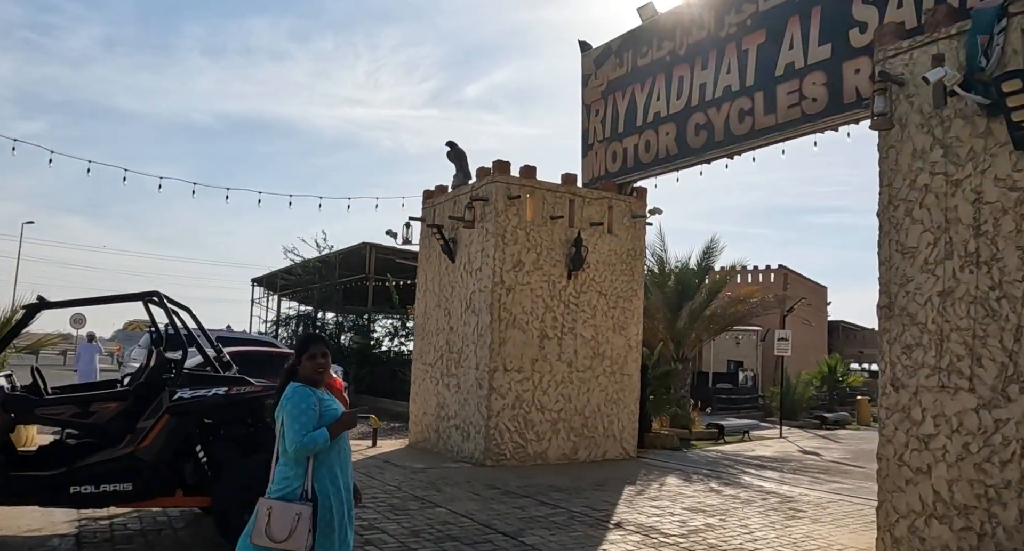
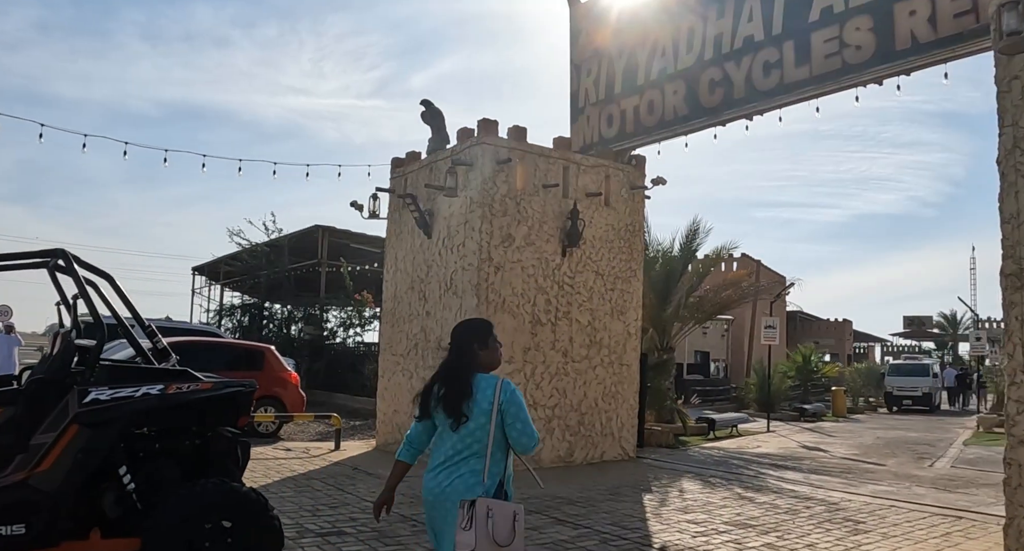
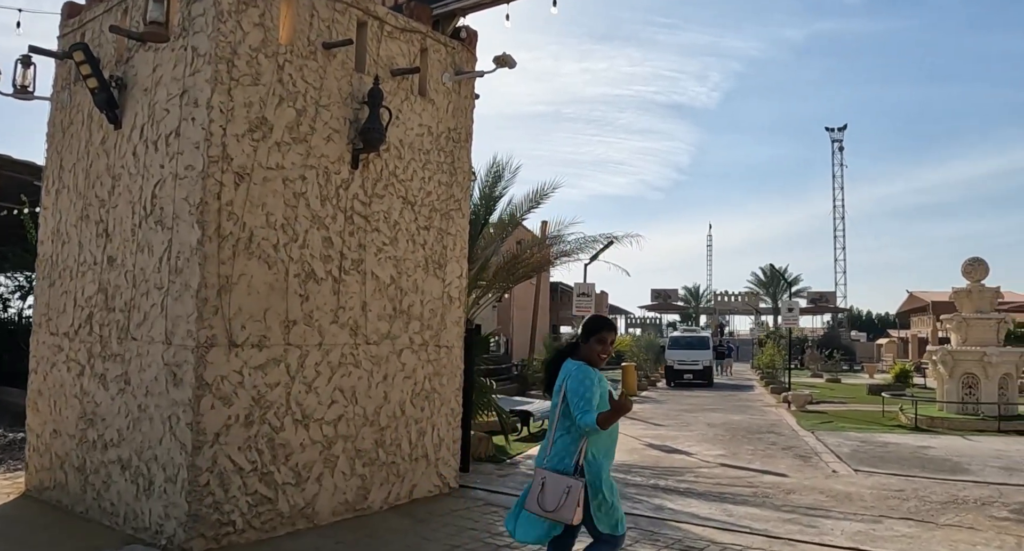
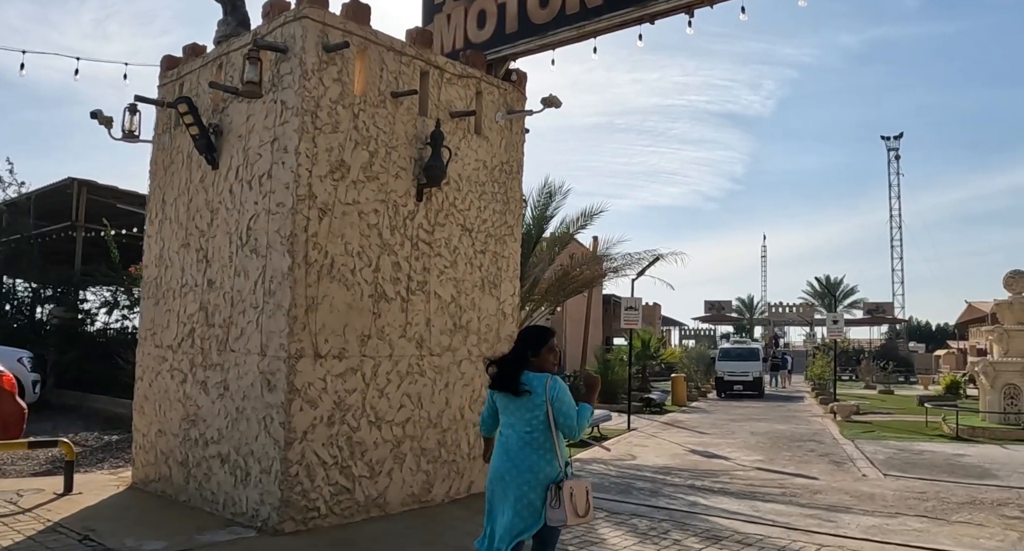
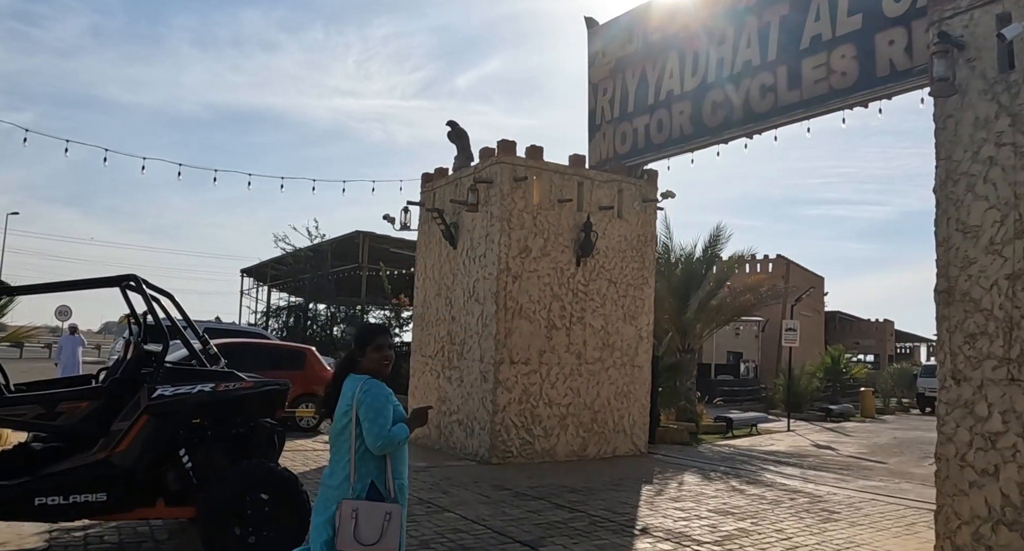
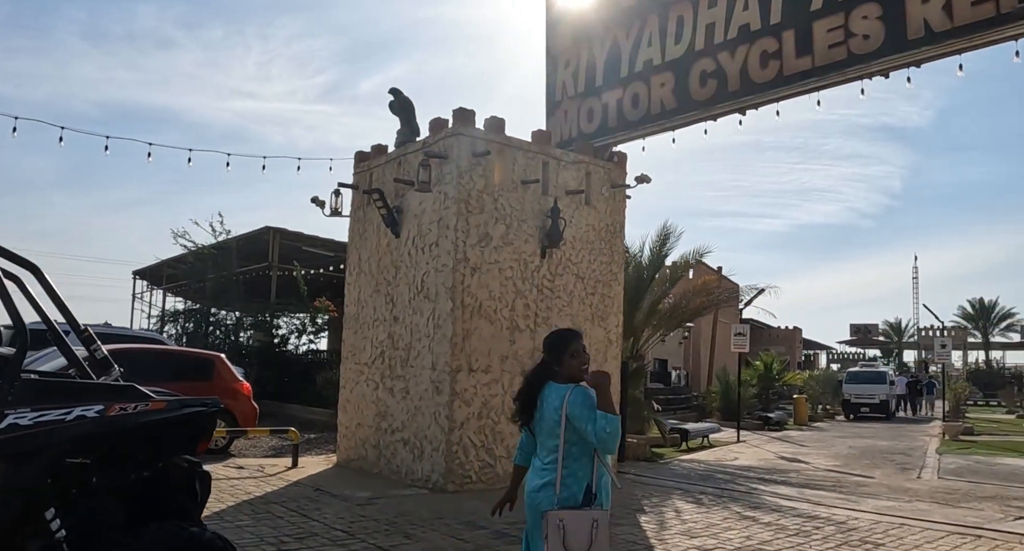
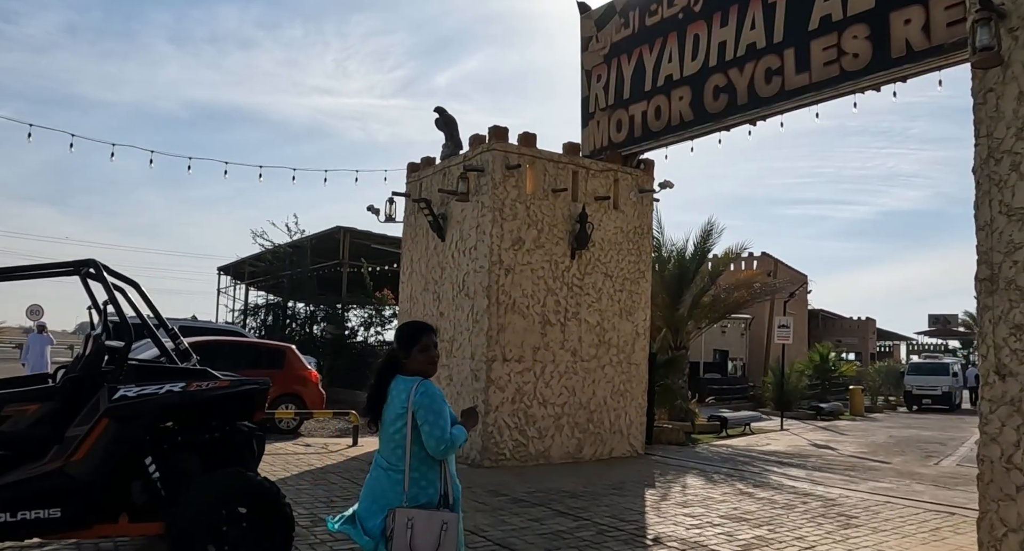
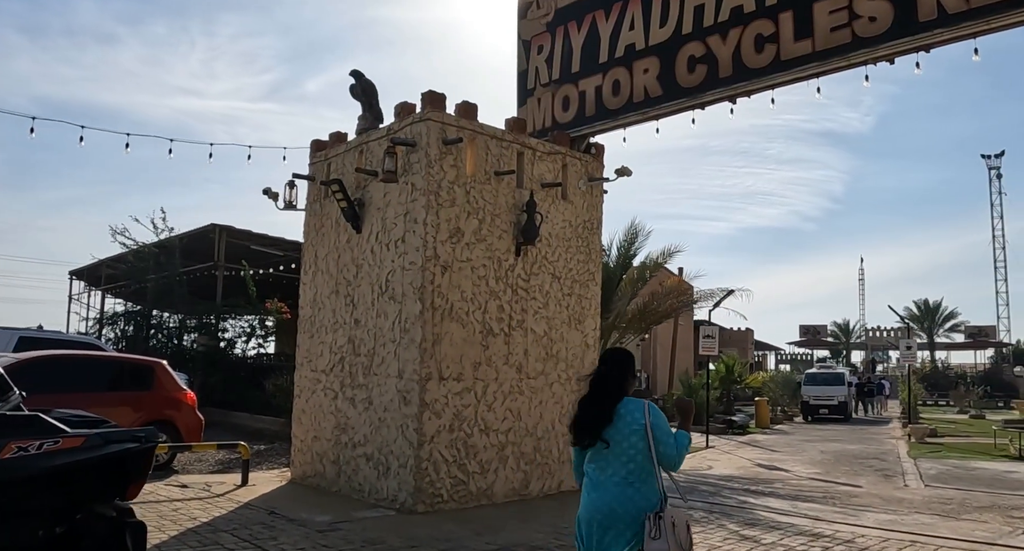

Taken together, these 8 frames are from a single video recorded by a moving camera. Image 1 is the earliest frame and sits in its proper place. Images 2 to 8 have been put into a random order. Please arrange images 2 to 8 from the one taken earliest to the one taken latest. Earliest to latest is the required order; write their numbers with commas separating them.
5, 7, 2, 6, 8, 4, 3
